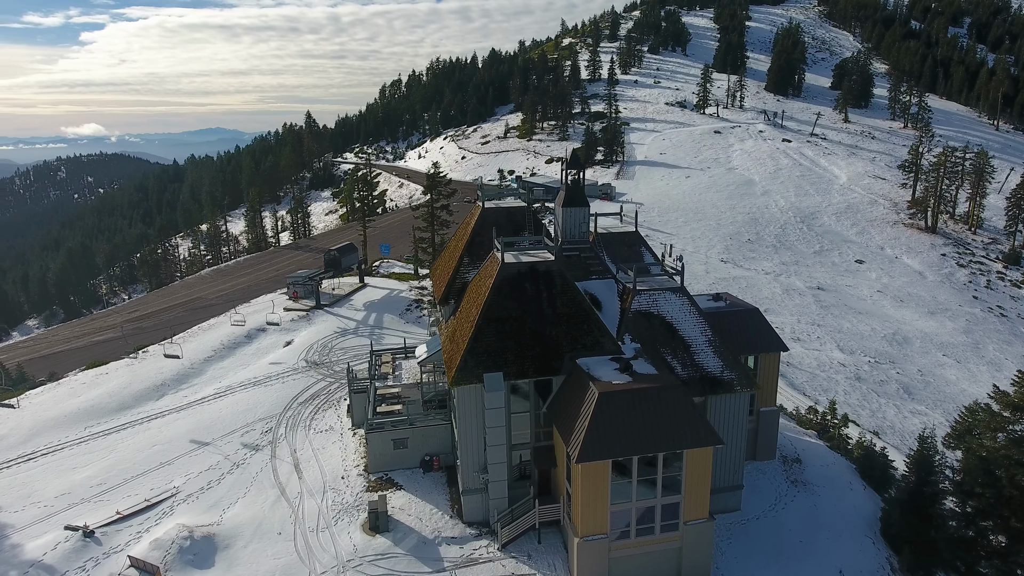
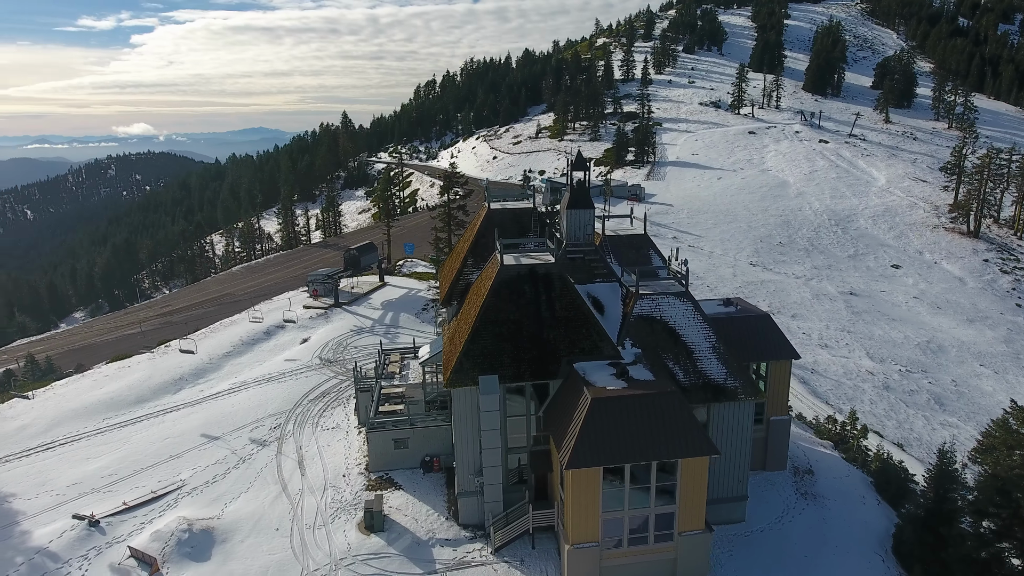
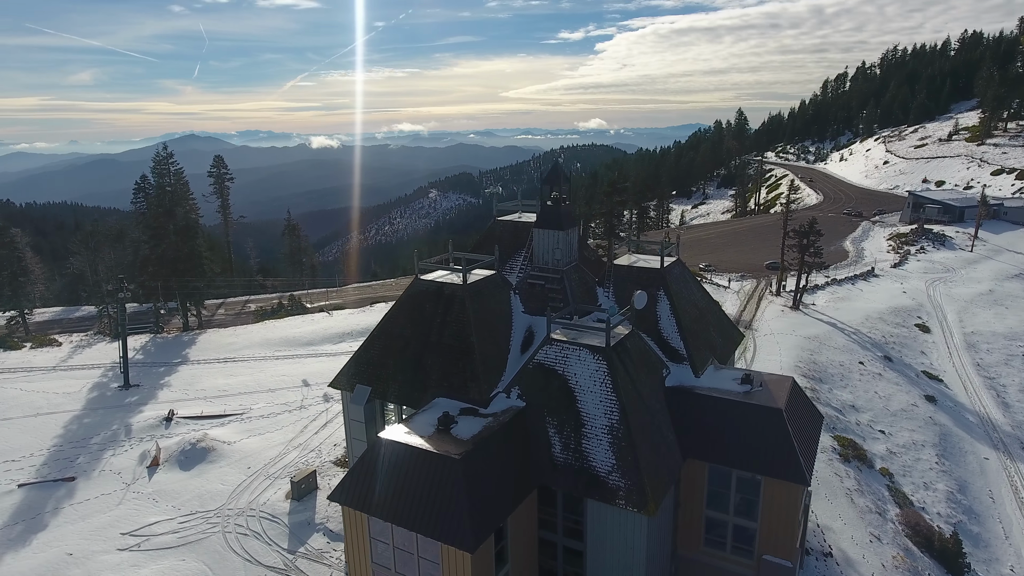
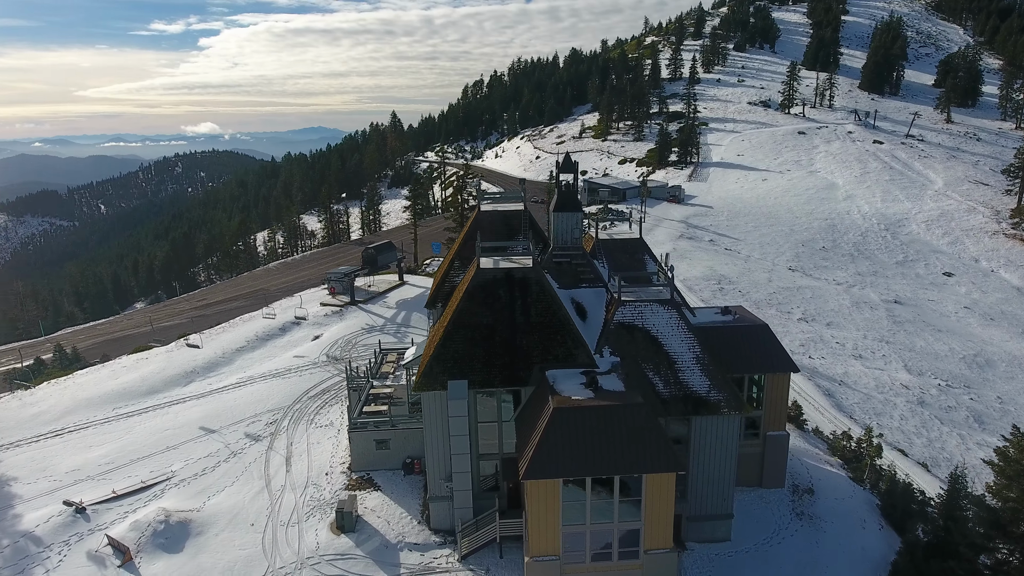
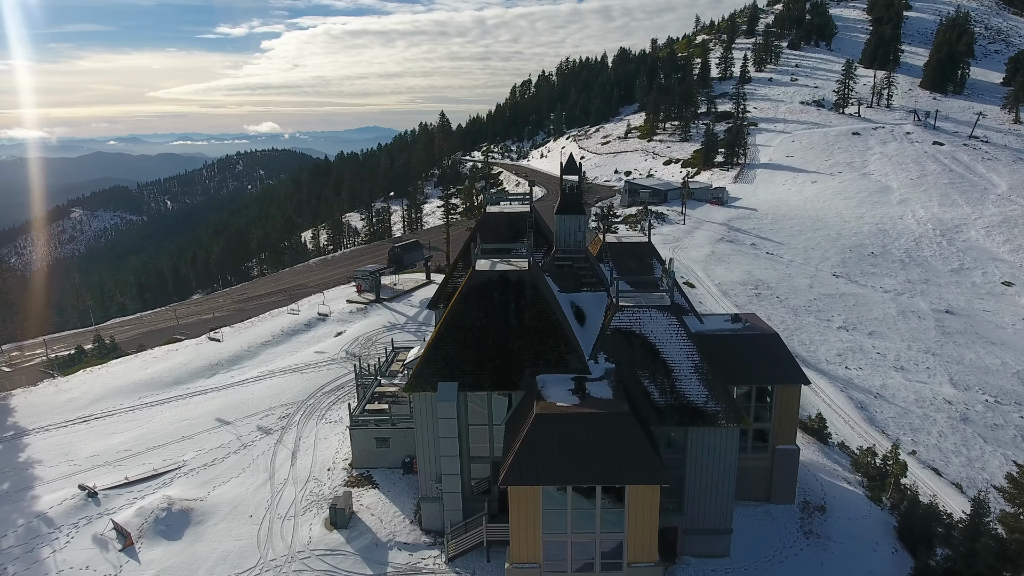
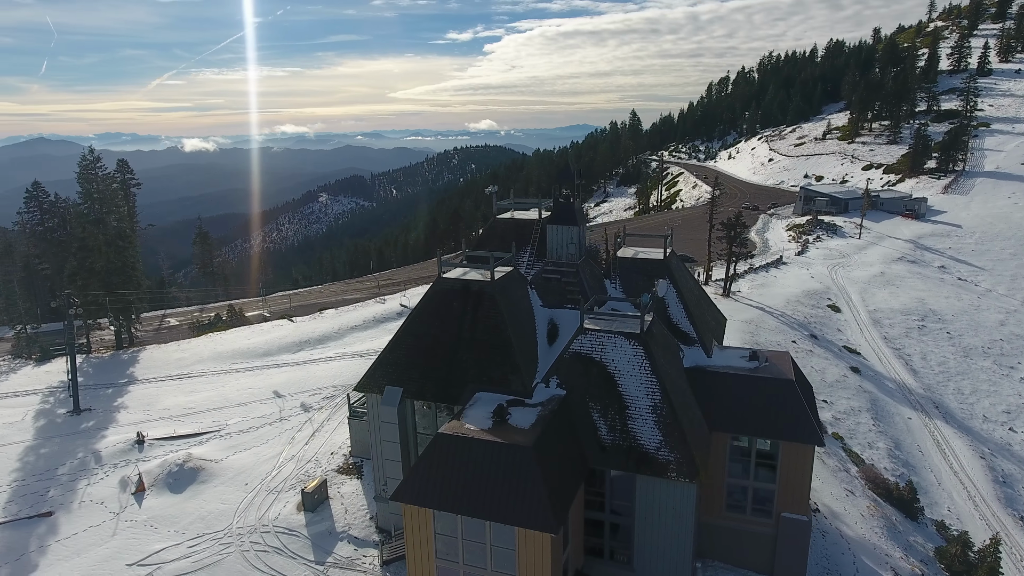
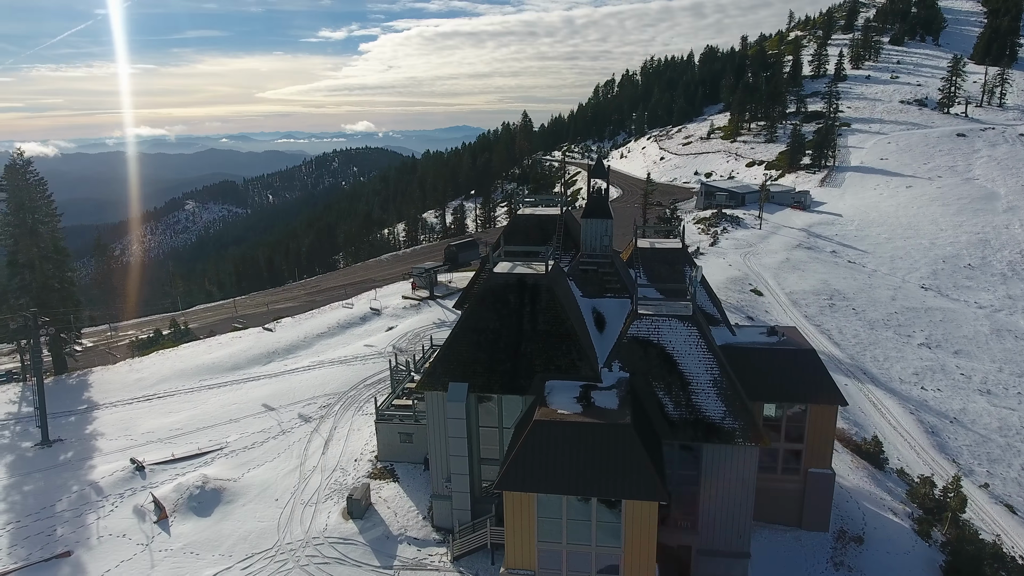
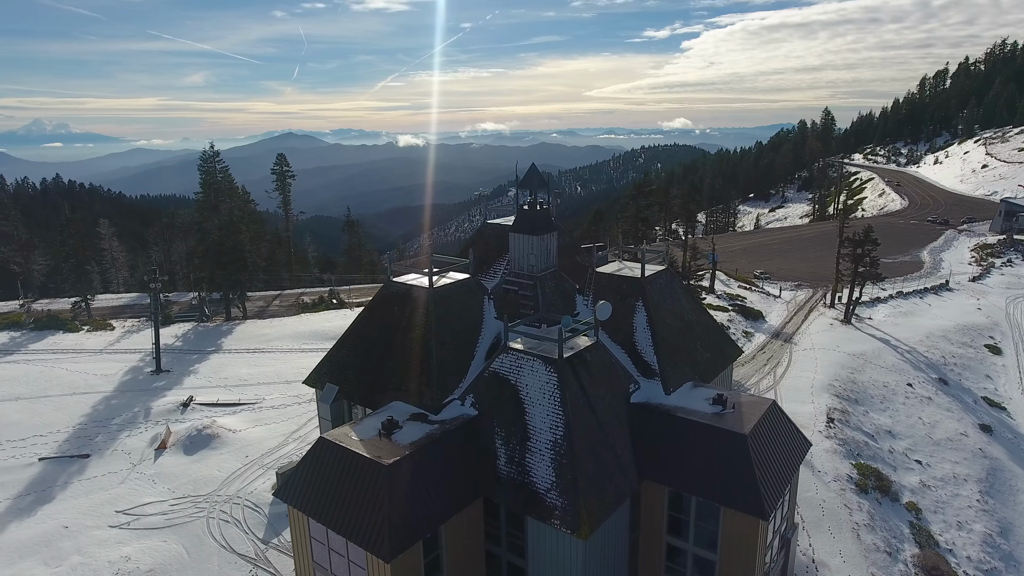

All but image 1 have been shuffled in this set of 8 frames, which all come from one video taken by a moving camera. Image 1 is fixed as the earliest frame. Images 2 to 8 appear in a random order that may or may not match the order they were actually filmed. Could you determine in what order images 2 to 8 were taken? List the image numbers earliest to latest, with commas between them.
2, 4, 5, 7, 6, 3, 8
